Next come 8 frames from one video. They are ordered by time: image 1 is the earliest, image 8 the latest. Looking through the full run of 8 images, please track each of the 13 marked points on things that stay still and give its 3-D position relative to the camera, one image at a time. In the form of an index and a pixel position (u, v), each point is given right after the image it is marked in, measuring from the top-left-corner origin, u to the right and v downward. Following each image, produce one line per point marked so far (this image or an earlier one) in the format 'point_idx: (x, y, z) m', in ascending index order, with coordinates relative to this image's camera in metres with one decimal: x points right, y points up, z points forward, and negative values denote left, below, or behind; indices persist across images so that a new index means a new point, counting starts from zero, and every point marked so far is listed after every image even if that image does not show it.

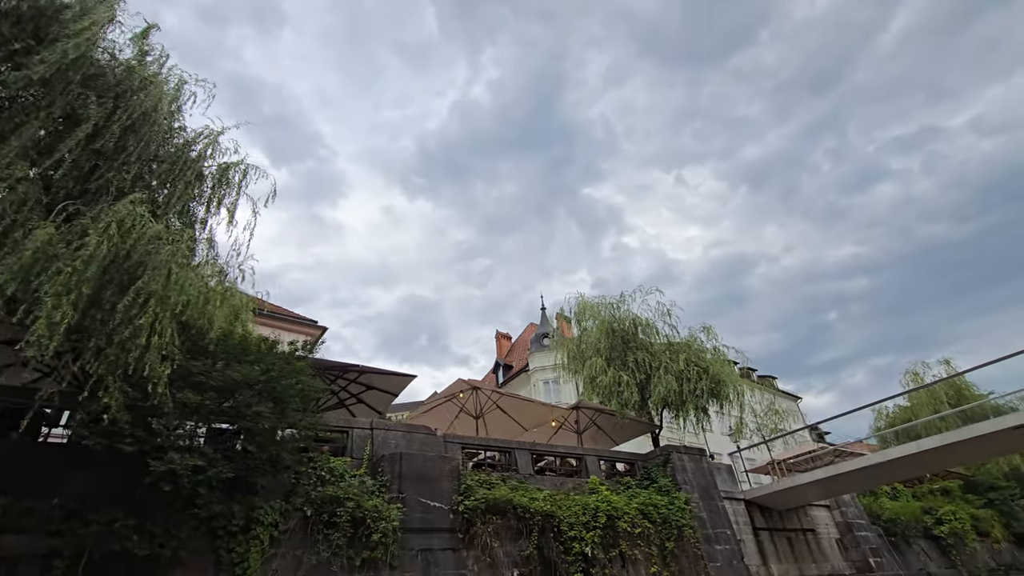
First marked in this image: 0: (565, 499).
0: (+0.9, -3.5, +8.6) m
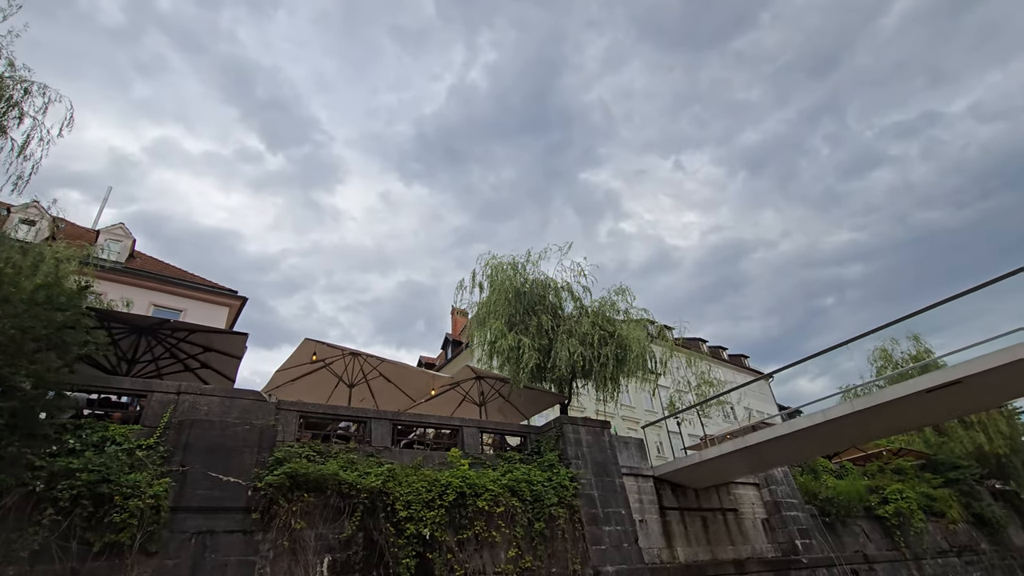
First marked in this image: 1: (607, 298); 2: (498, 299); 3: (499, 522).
0: (-1.5, -2.7, +7.4) m
1: (+2.1, -0.2, +12.0) m
2: (-0.4, -0.2, +11.7) m
3: (-0.2, -3.5, +7.7) m
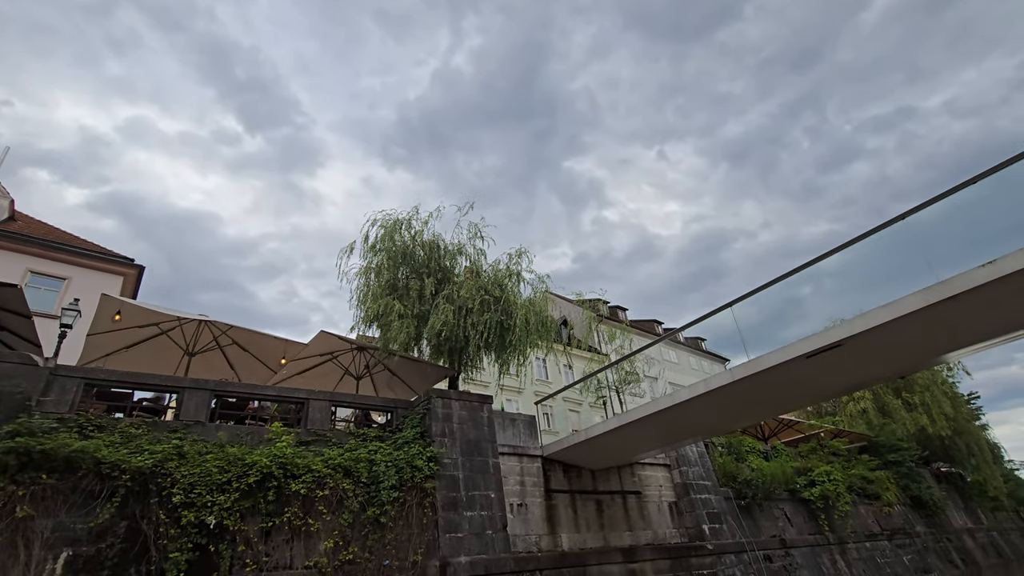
0: (-3.7, -2.0, +6.3) m
1: (-0.3, +0.6, +10.8) m
2: (-2.7, +0.5, +10.5) m
3: (-2.5, -2.8, +6.6) m
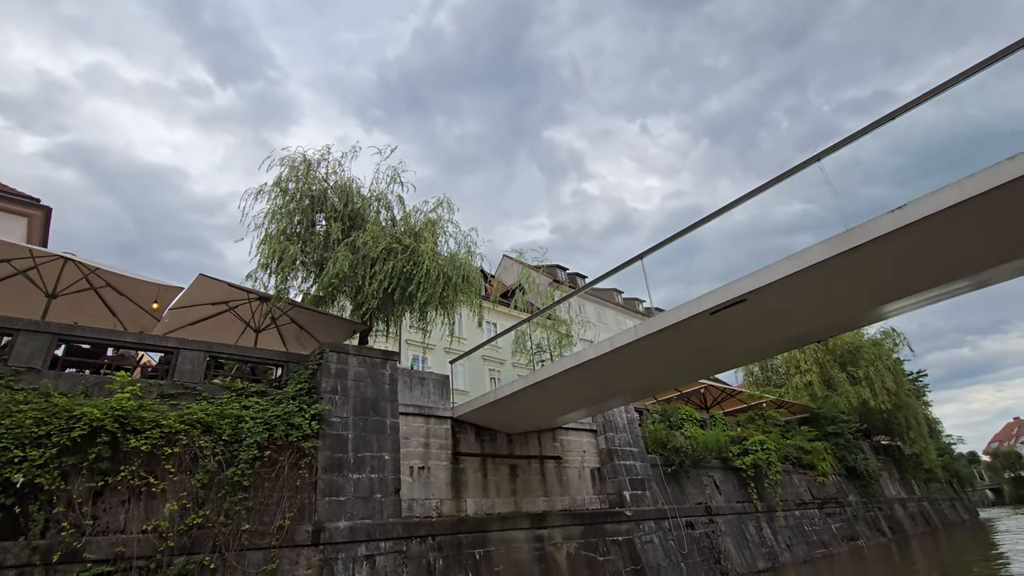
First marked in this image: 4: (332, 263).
0: (-5.1, -1.2, +5.4) m
1: (-1.8, +1.5, +10.0) m
2: (-4.3, +1.6, +9.6) m
3: (-3.9, -2.0, +5.9) m
4: (-3.0, +0.4, +8.8) m
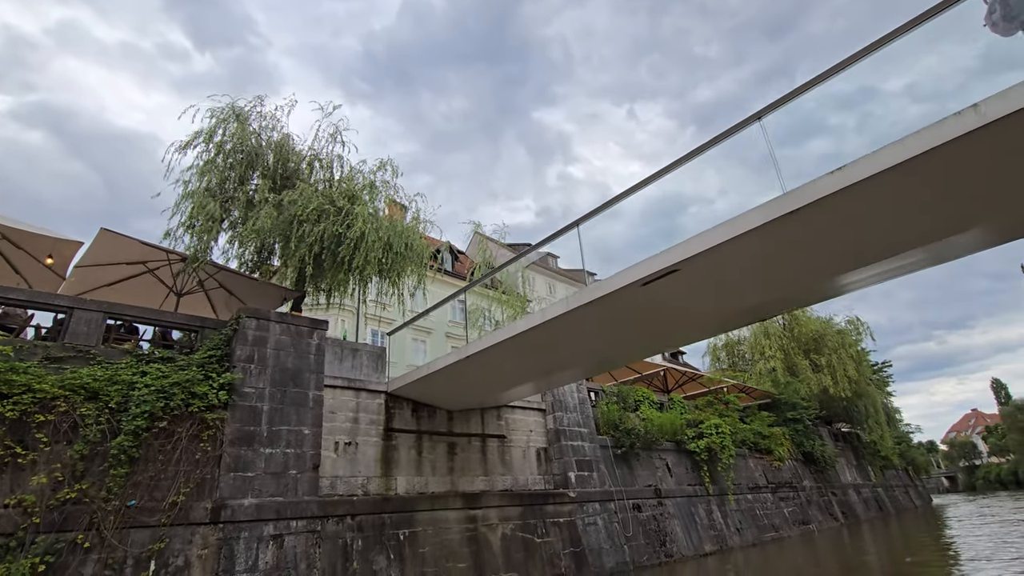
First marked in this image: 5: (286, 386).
0: (-6.0, -0.7, +4.8) m
1: (-2.8, +2.1, +9.4) m
2: (-5.2, +2.2, +8.8) m
3: (-4.8, -1.5, +5.3) m
4: (-3.9, +1.0, +8.2) m
5: (-3.2, -1.4, +7.3) m
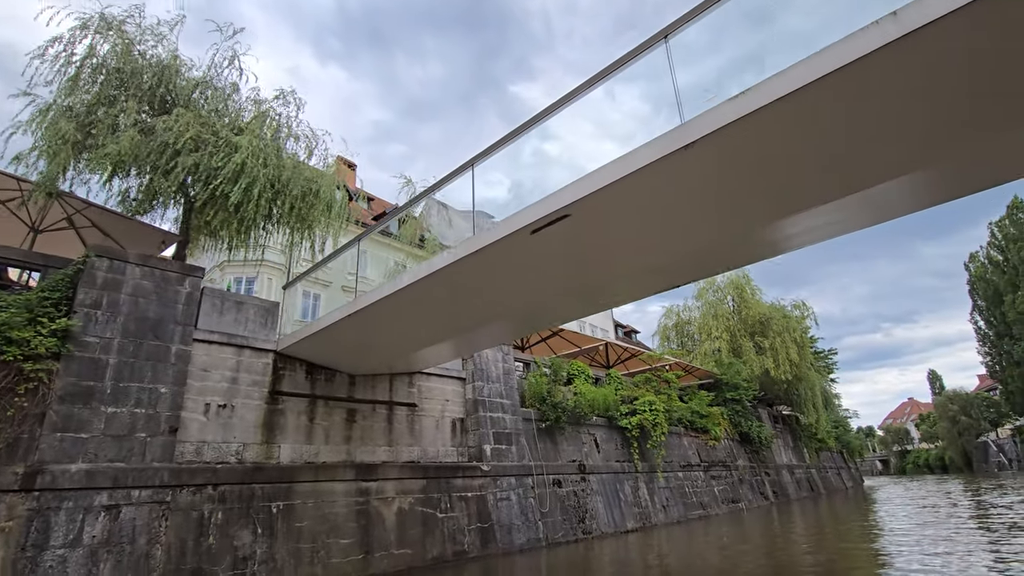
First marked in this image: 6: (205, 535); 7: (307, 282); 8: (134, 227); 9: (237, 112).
0: (-7.2, +0.1, +3.6) m
1: (-4.1, +3.0, +8.3) m
2: (-6.4, +3.2, +7.6) m
3: (-6.1, -0.8, +4.3) m
4: (-5.2, +1.8, +7.1) m
5: (-4.5, -0.6, +6.3) m
6: (-3.6, -2.9, +6.0) m
7: (-3.3, +0.2, +8.0) m
8: (-5.7, +0.9, +7.7) m
9: (-4.2, +2.8, +8.0) m
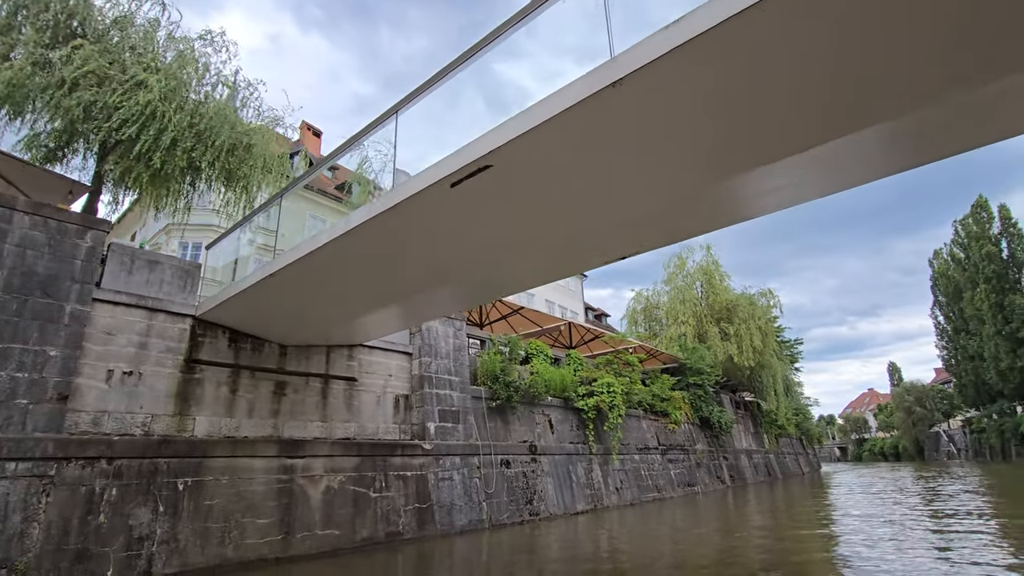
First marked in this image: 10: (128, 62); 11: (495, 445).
0: (-7.8, +0.6, +2.8) m
1: (-4.8, +3.6, +7.5) m
2: (-7.1, +3.8, +6.7) m
3: (-6.7, -0.2, +3.5) m
4: (-5.9, +2.4, +6.3) m
5: (-5.3, -0.1, +5.6) m
6: (-4.4, -2.4, +5.4) m
7: (-4.1, +0.7, +7.4) m
8: (-6.4, +1.6, +7.0) m
9: (-4.9, +3.4, +7.3) m
10: (-5.0, +3.0, +6.8) m
11: (-0.4, -3.1, +10.3) m
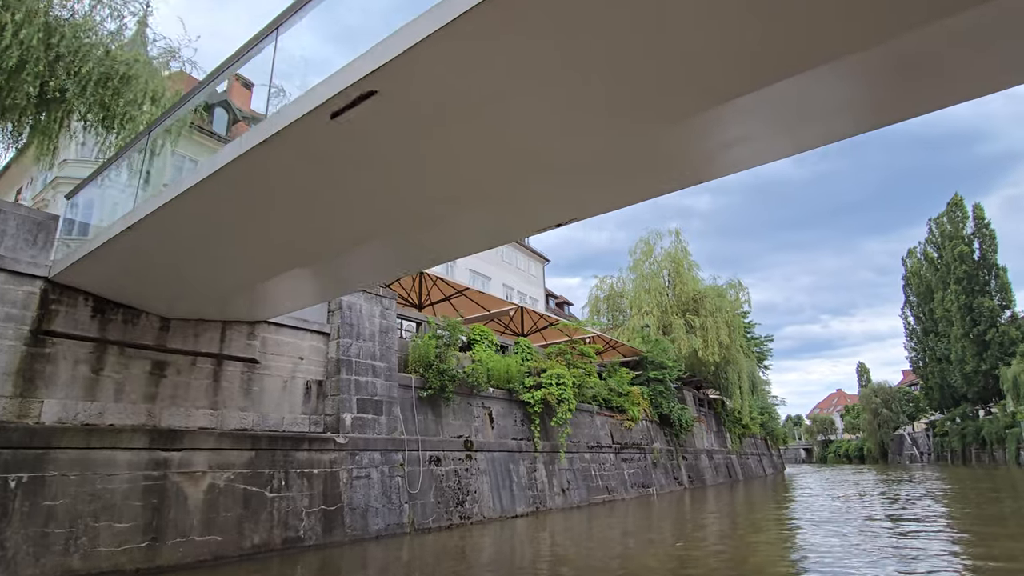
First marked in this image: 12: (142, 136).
0: (-8.5, +1.2, +1.5) m
1: (-5.6, +4.1, +6.2) m
2: (-7.9, +4.4, +5.3) m
3: (-7.5, +0.3, +2.2) m
4: (-6.7, +3.0, +5.0) m
5: (-6.1, +0.4, +4.4) m
6: (-5.3, -1.9, +4.3) m
7: (-4.9, +1.2, +6.1) m
8: (-7.3, +2.1, +5.6) m
9: (-5.7, +3.9, +6.0) m
10: (-5.8, +3.5, +5.6) m
11: (-1.5, -2.7, +9.3) m
12: (-4.1, +1.6, +6.0) m
